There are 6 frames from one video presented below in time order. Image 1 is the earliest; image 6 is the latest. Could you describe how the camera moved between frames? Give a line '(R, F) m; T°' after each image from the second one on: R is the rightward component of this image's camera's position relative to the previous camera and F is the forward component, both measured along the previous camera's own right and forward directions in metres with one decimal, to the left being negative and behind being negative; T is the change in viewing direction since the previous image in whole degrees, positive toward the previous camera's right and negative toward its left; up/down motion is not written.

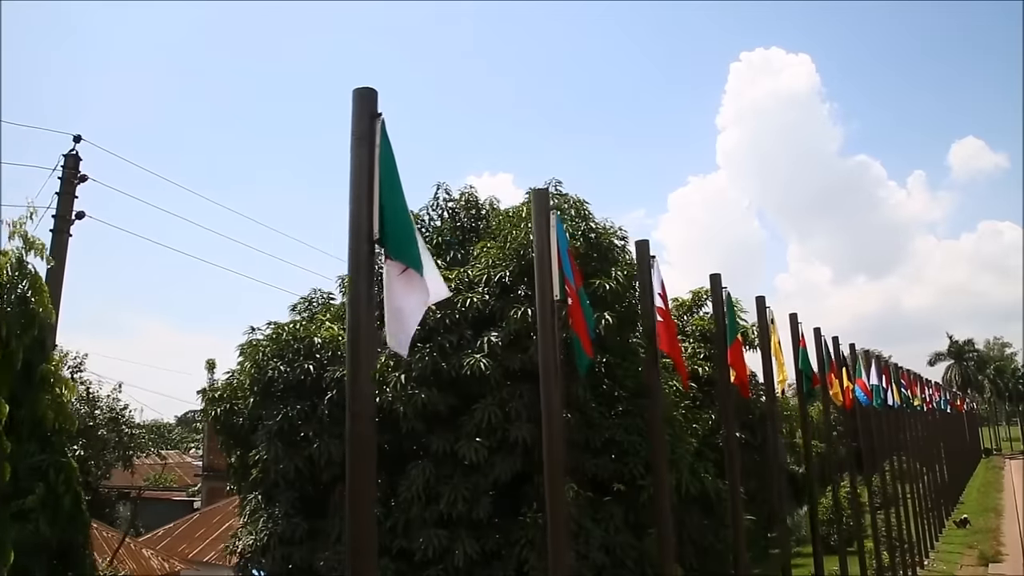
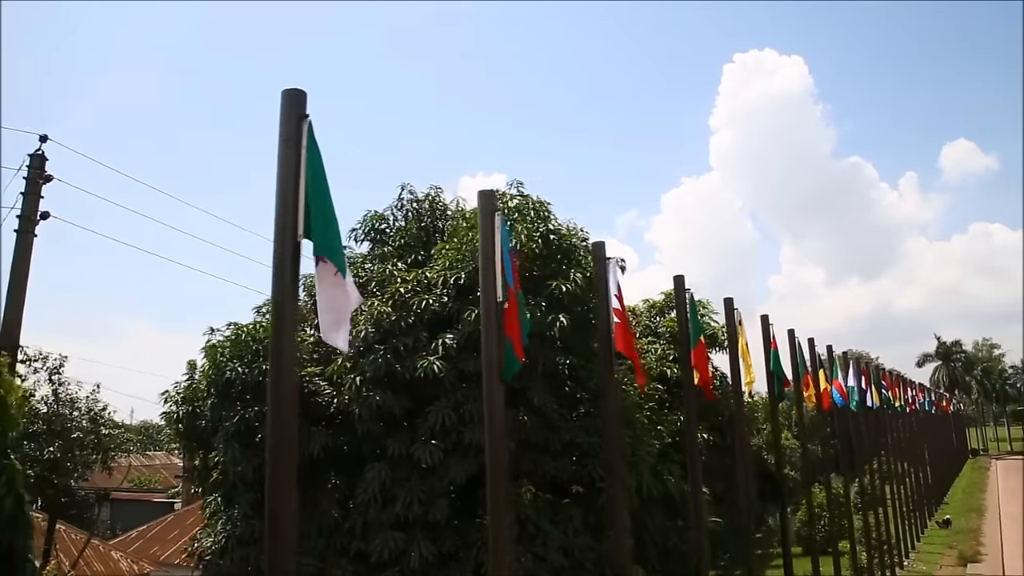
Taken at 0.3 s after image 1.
(+0.4, 0.0) m; 0°
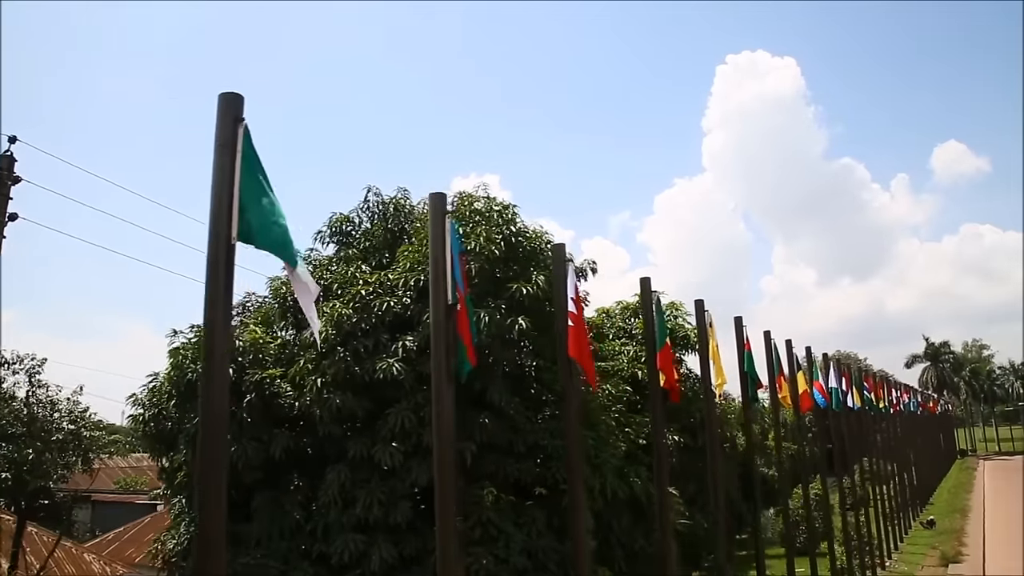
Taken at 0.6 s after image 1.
(+0.3, 0.0) m; 0°
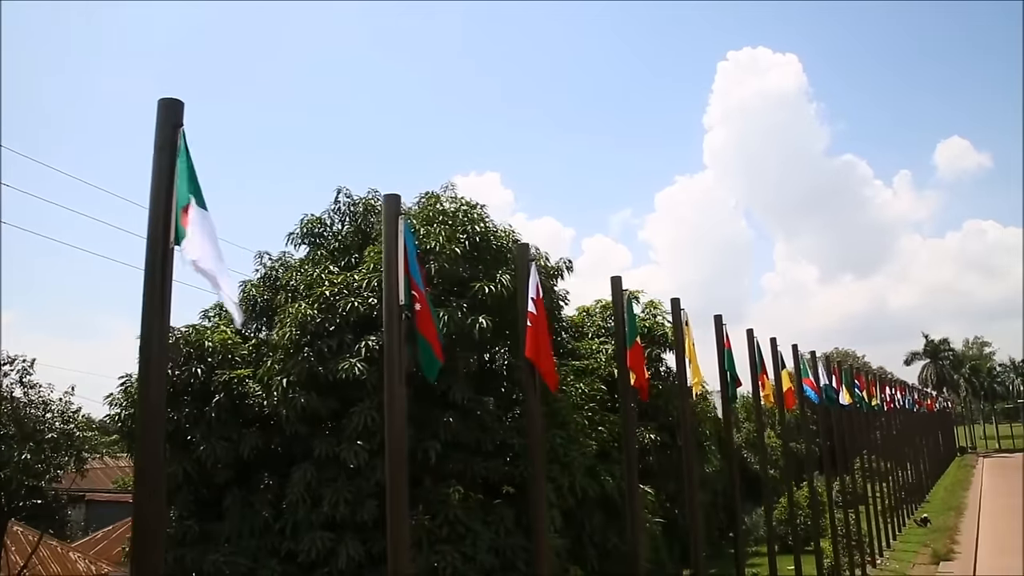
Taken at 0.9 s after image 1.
(+0.4, -0.1) m; 0°
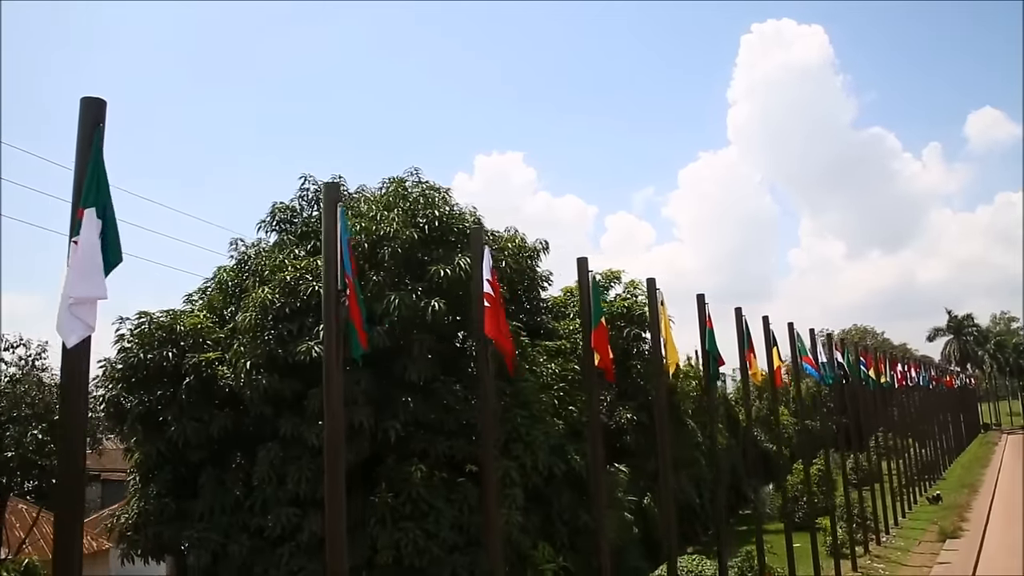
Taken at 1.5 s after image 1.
(+0.7, -0.1) m; -2°
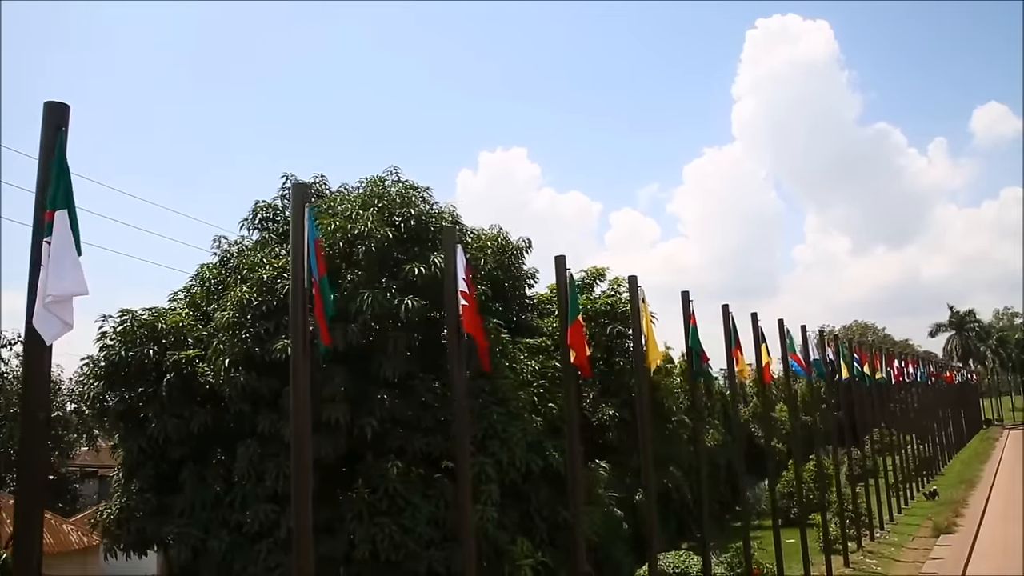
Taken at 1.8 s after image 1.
(+0.3, -0.1) m; 0°
